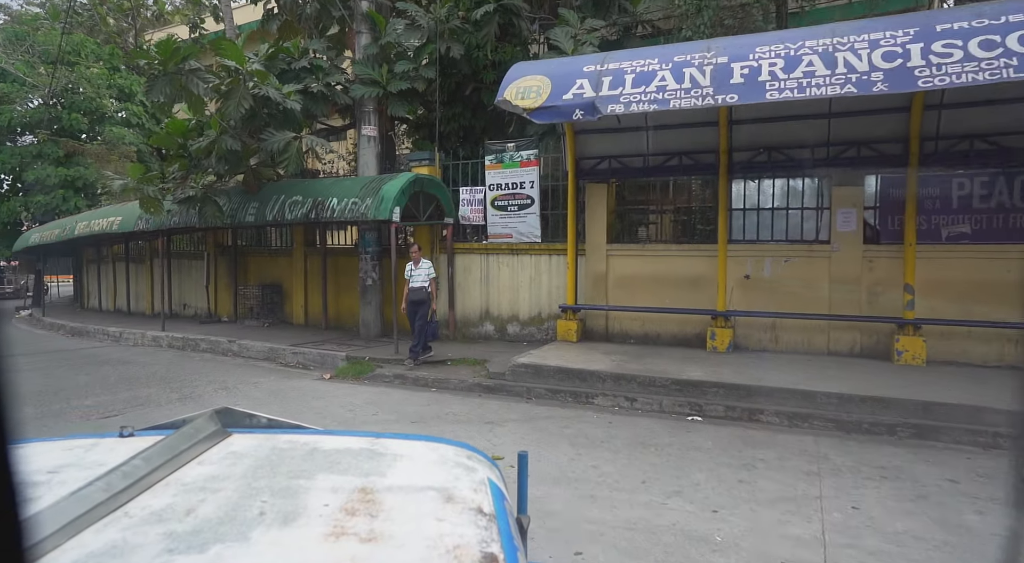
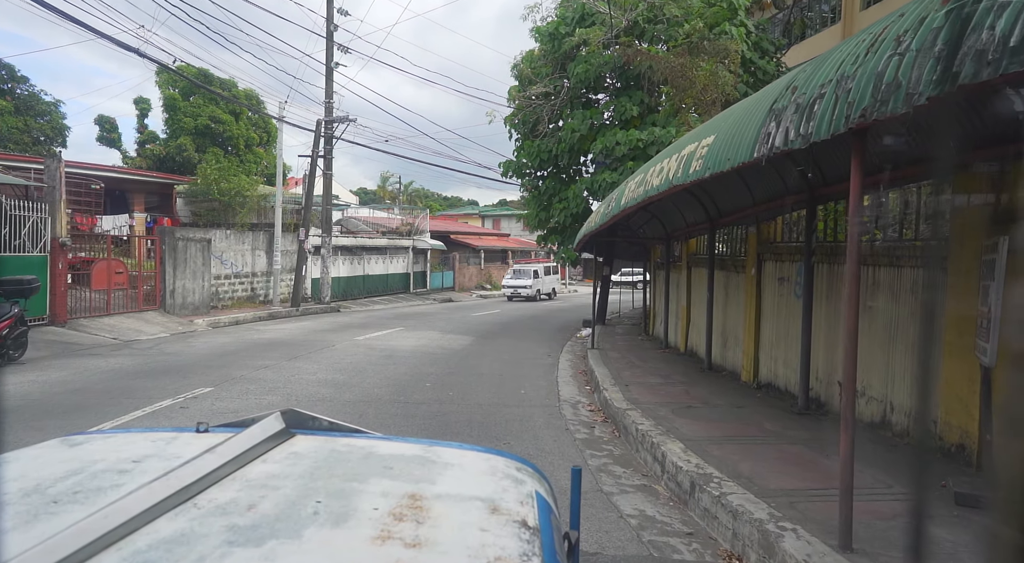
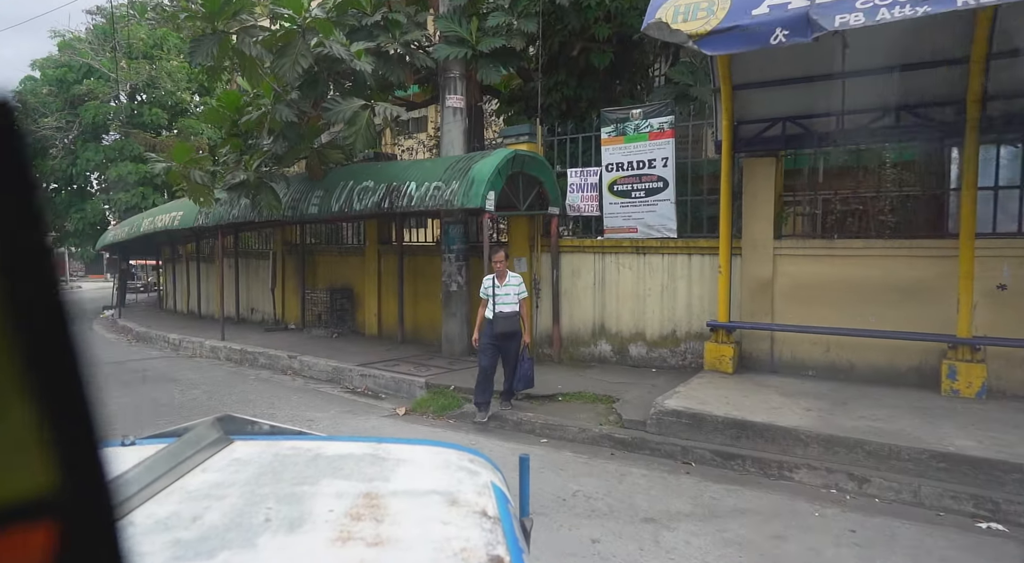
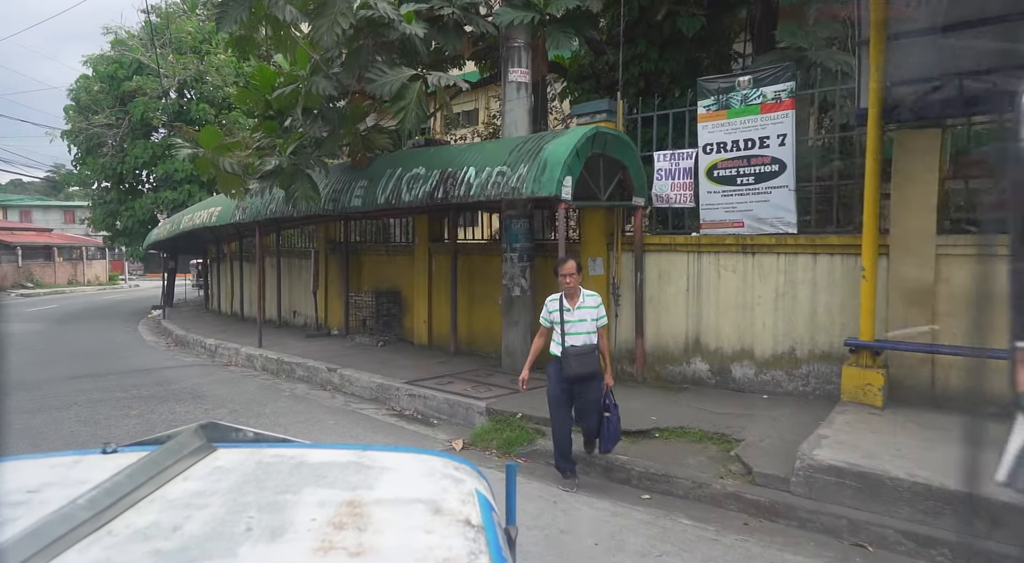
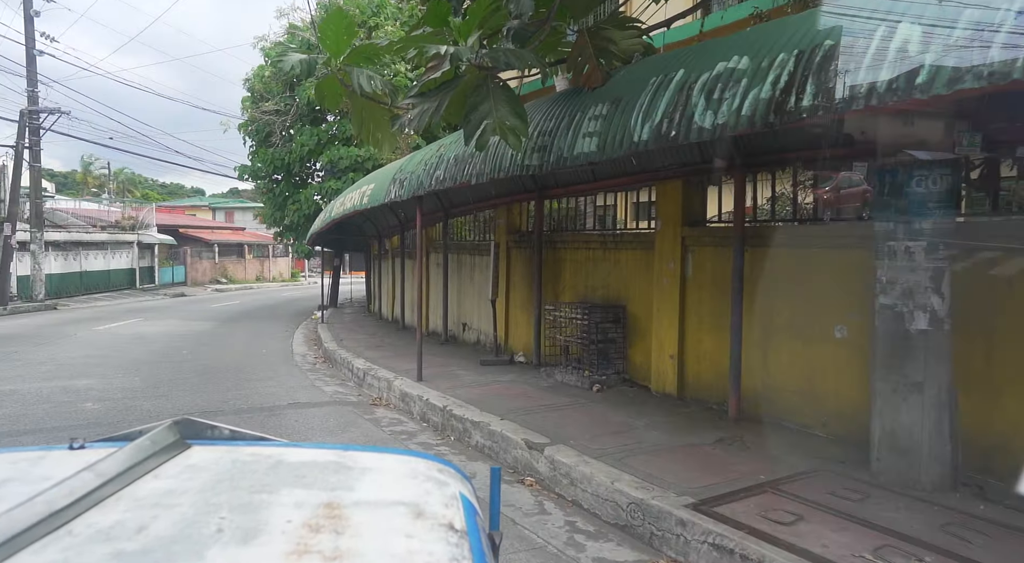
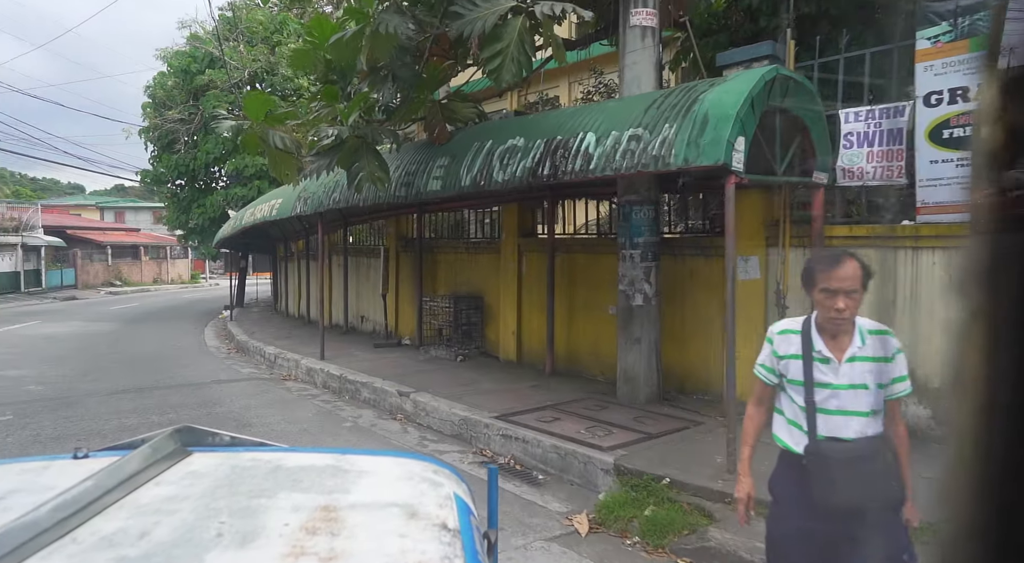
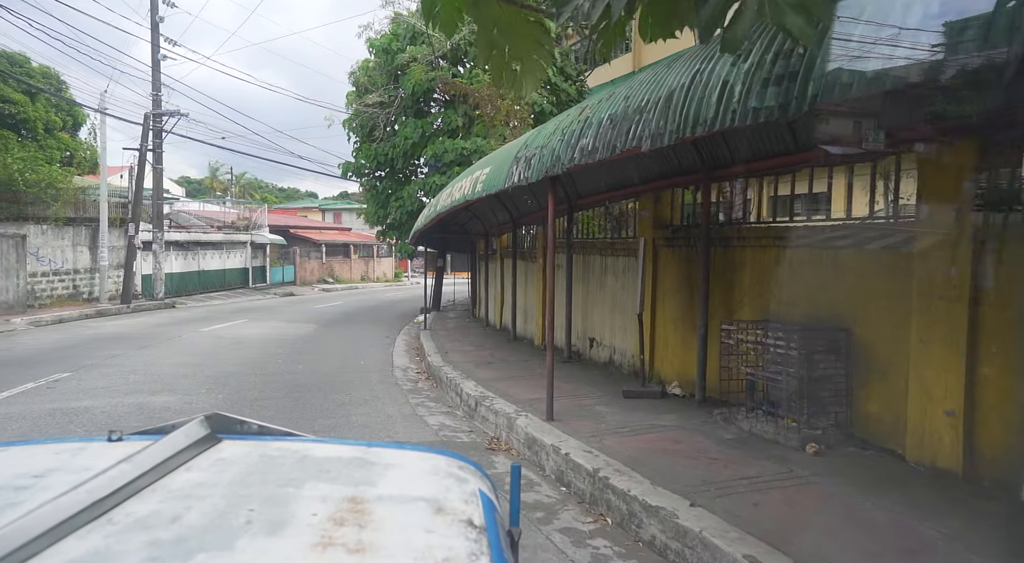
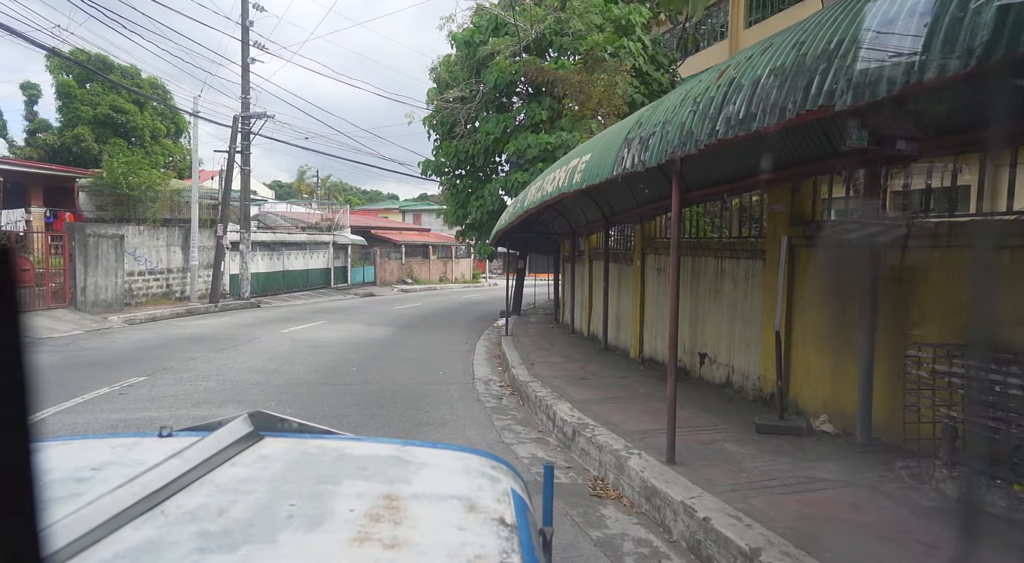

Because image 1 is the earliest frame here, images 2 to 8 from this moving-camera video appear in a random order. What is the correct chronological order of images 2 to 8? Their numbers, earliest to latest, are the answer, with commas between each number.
3, 4, 6, 5, 7, 8, 2
